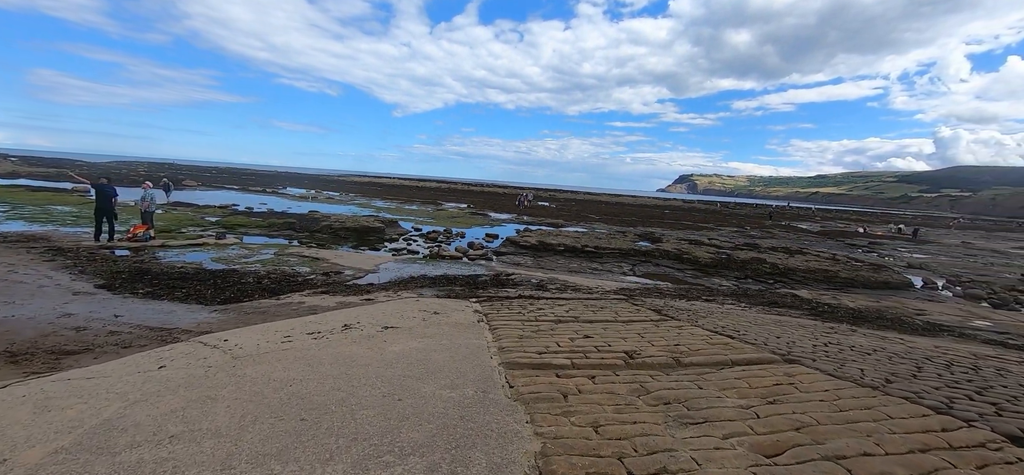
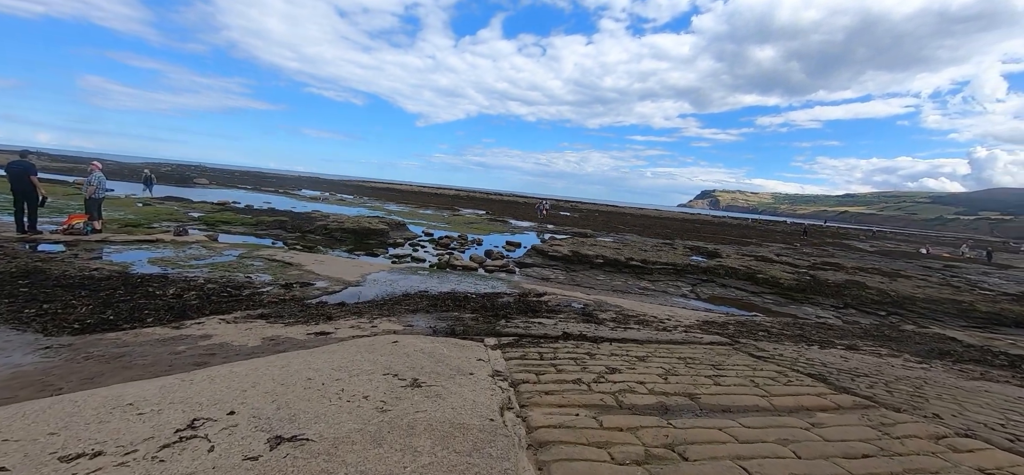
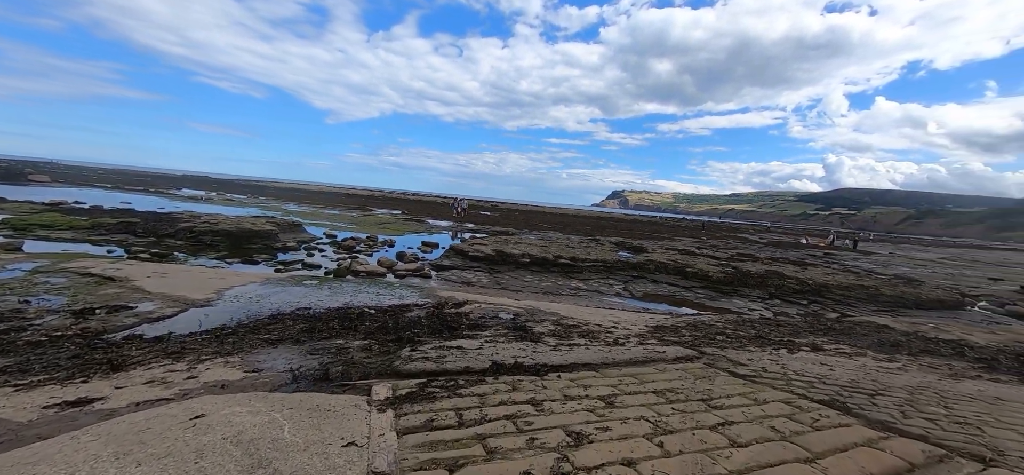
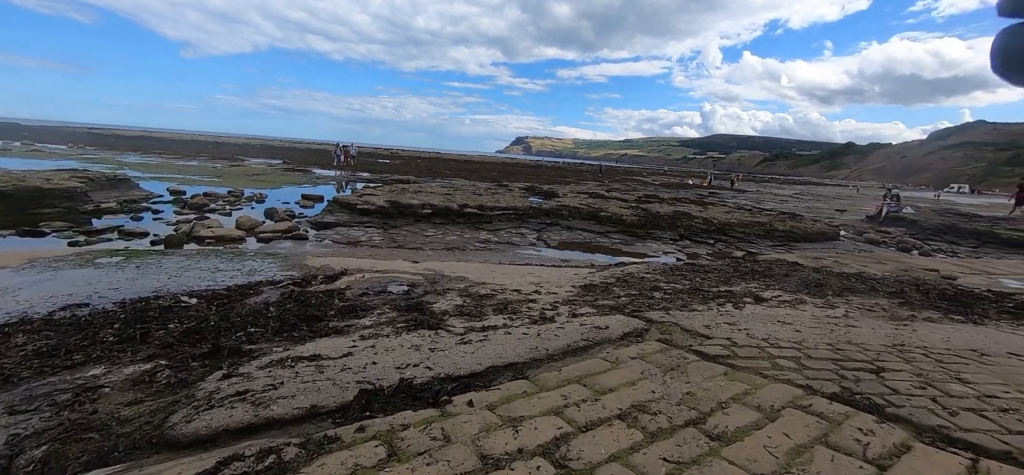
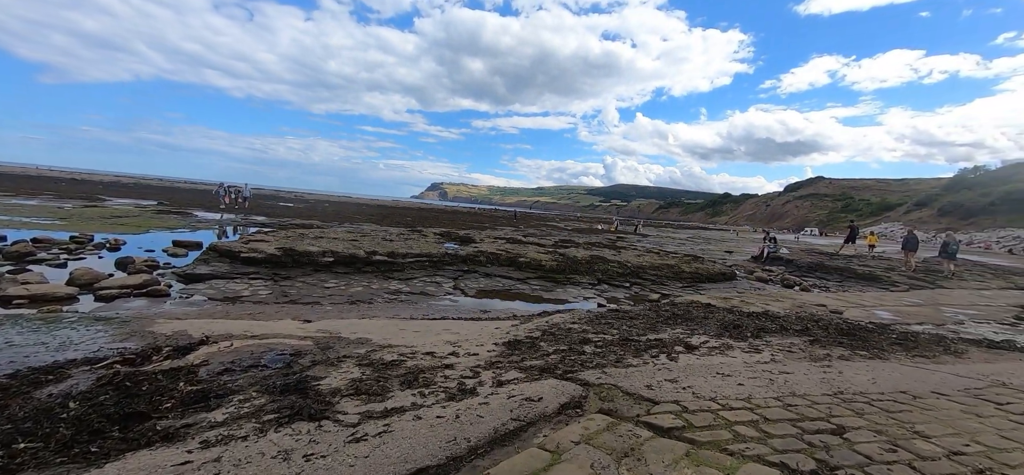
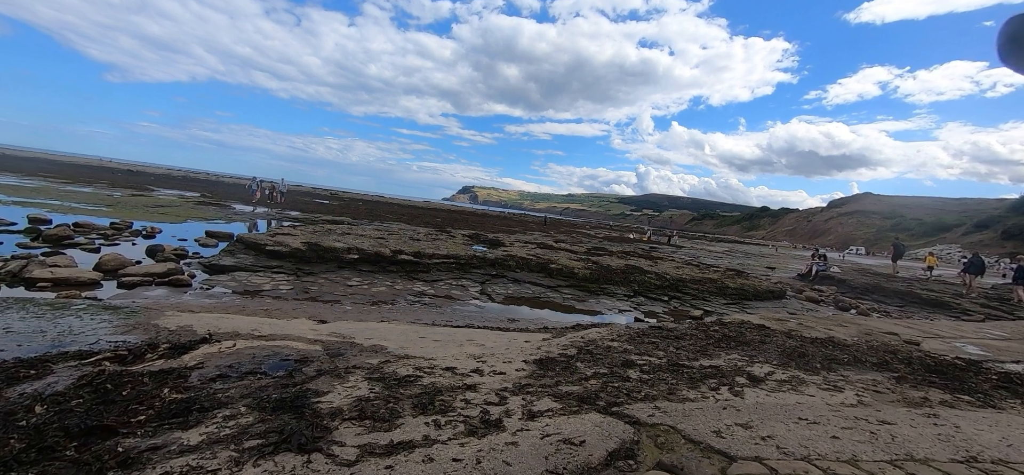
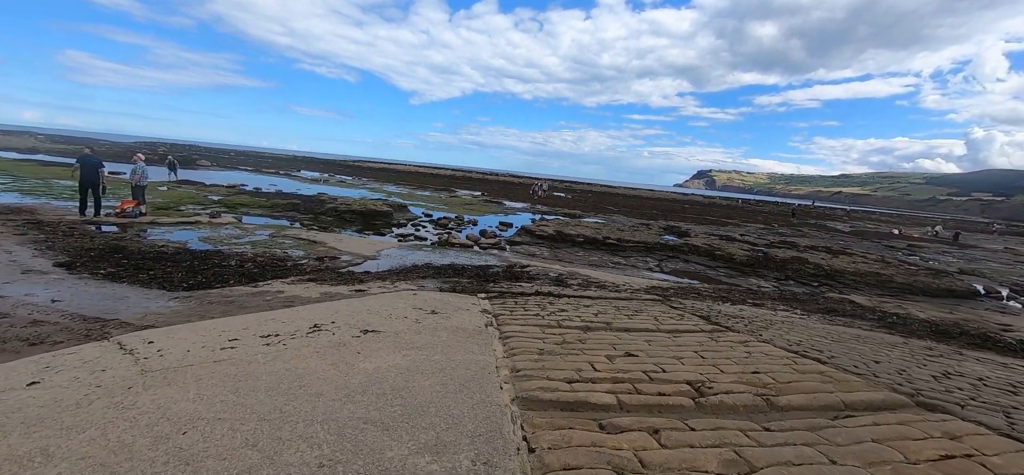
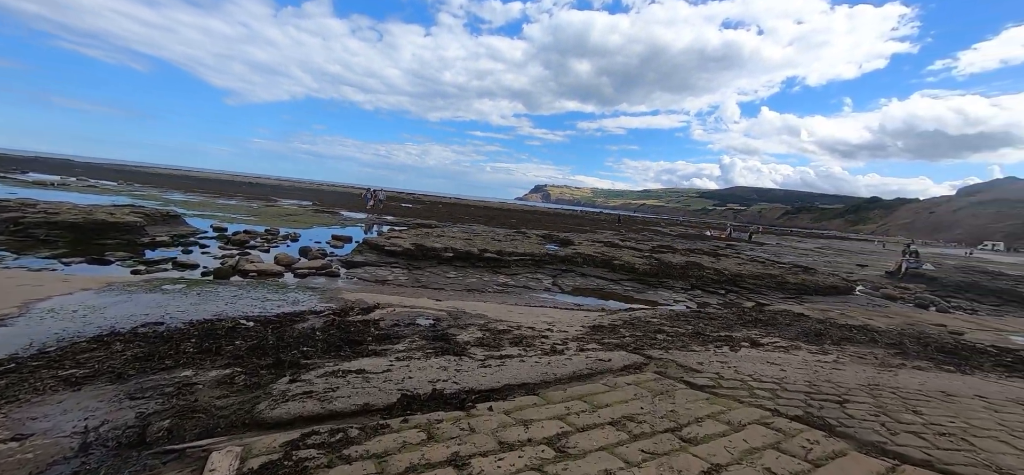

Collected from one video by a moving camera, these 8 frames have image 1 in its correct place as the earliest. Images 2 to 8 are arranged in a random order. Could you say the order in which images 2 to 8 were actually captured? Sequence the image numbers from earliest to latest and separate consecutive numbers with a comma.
7, 2, 3, 8, 4, 5, 6
